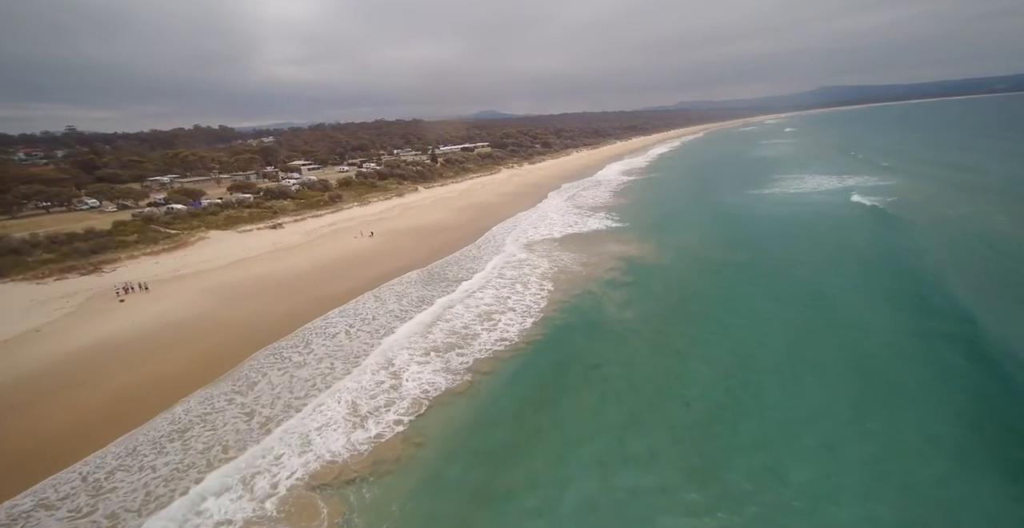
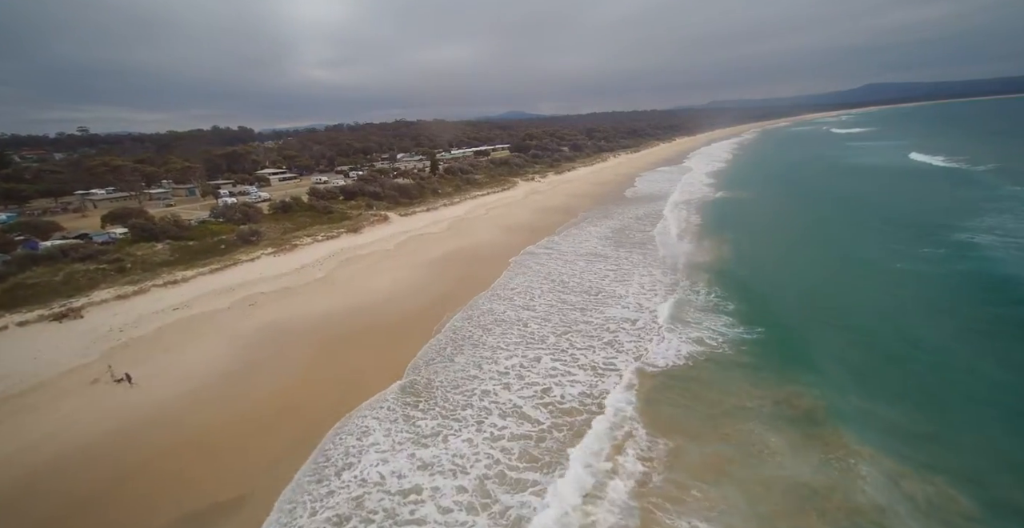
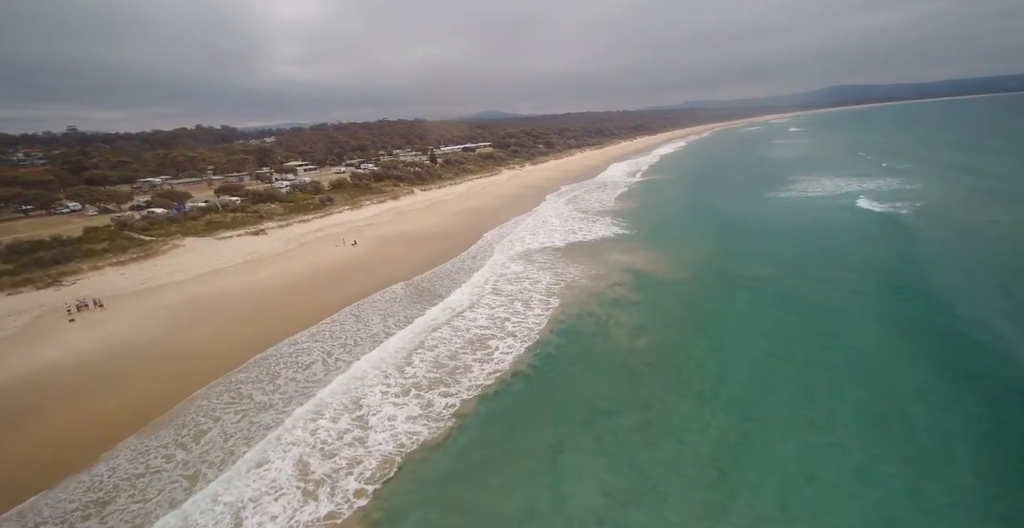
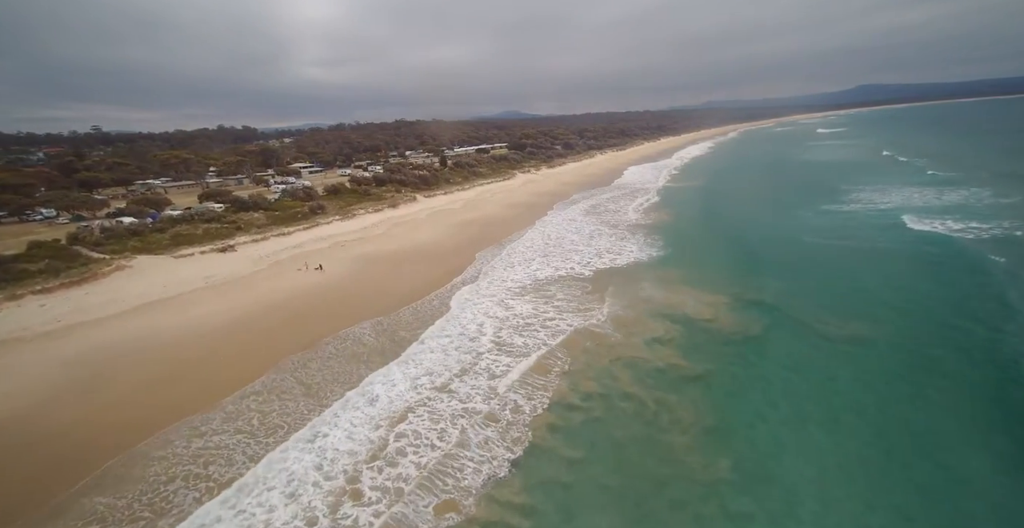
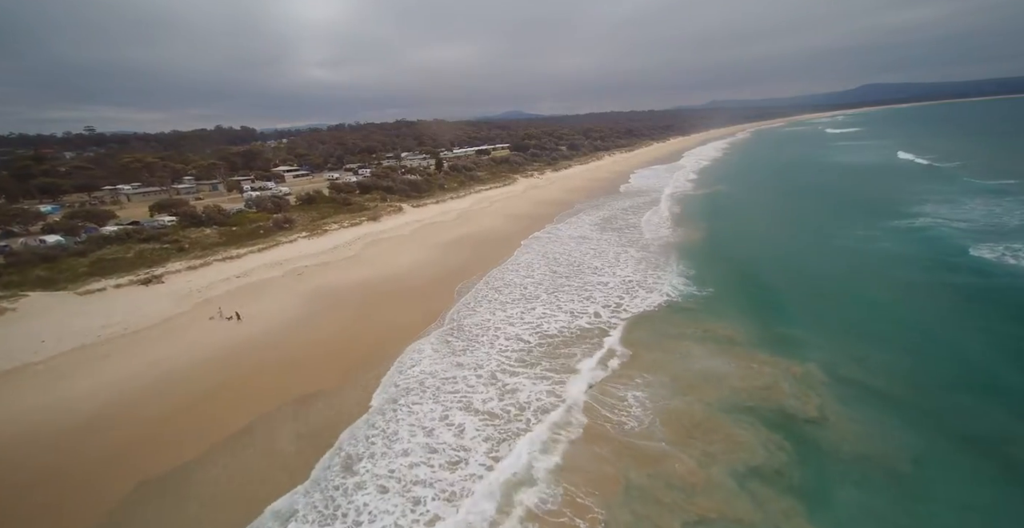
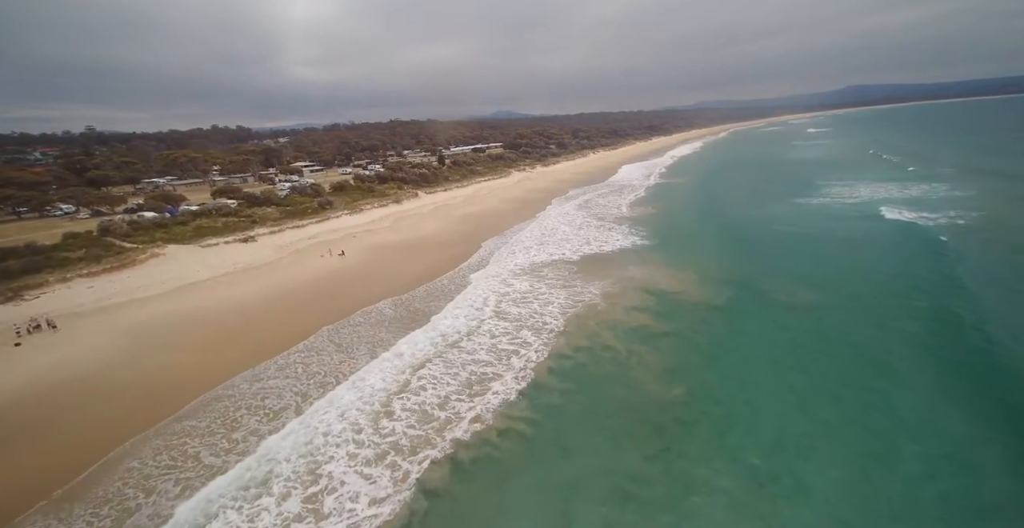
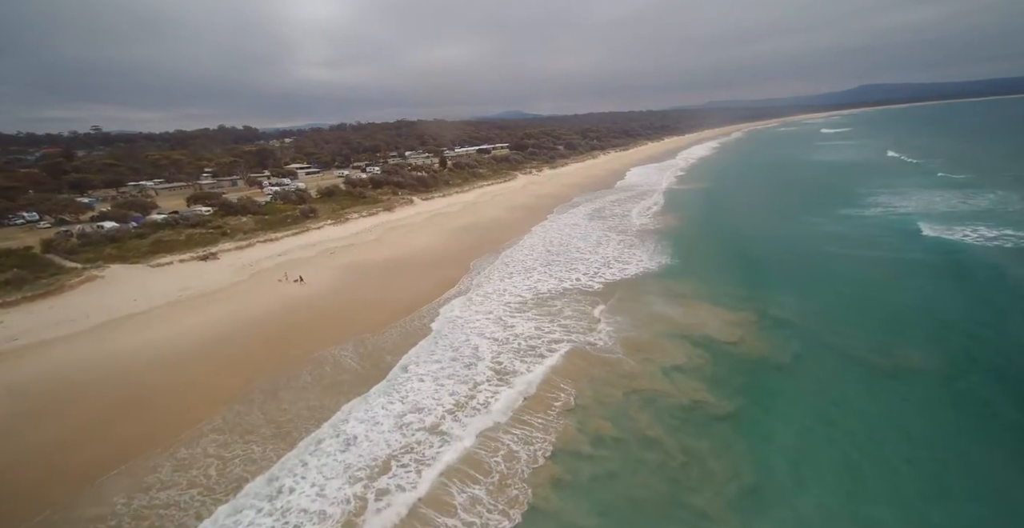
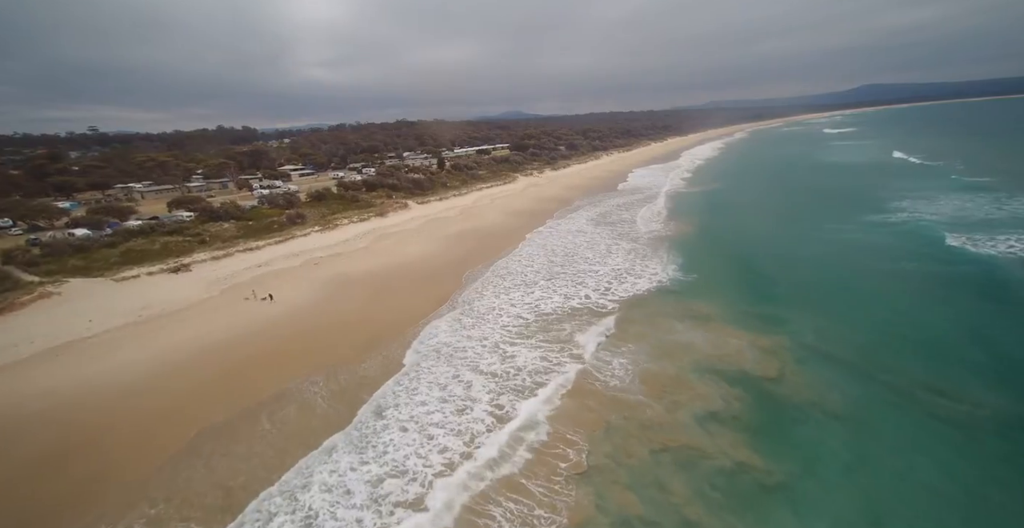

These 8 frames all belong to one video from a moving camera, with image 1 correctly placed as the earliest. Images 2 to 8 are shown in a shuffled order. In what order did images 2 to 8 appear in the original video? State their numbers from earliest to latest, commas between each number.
3, 6, 4, 7, 8, 5, 2
